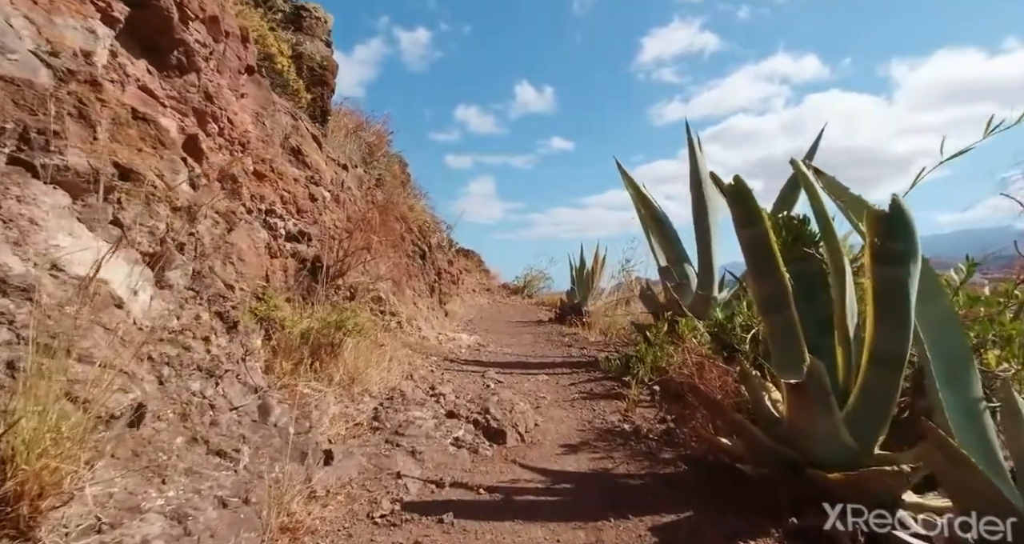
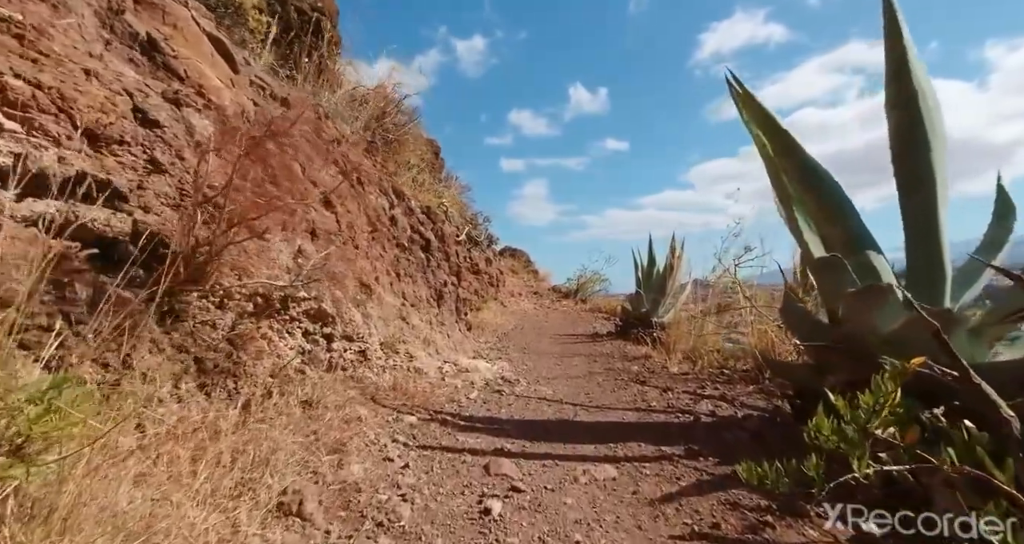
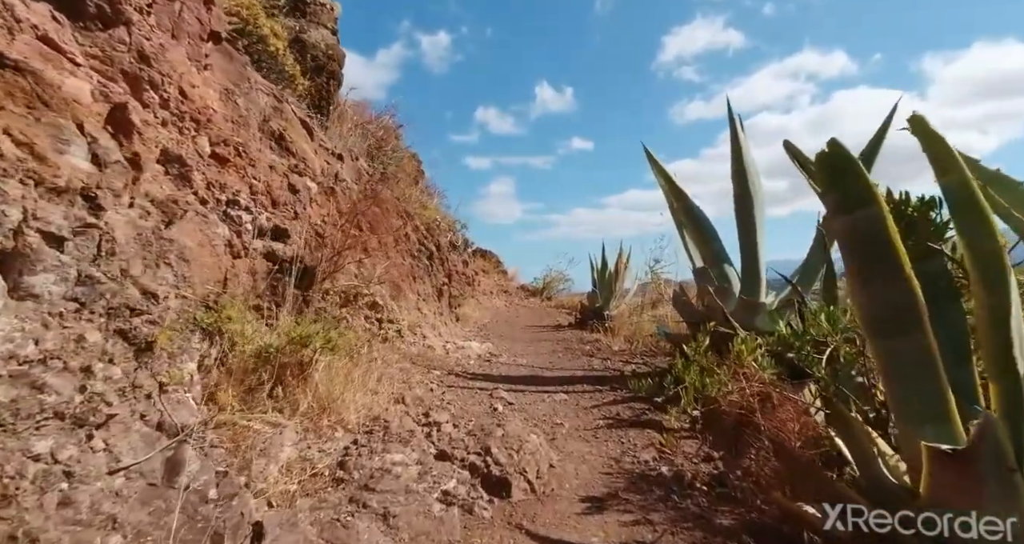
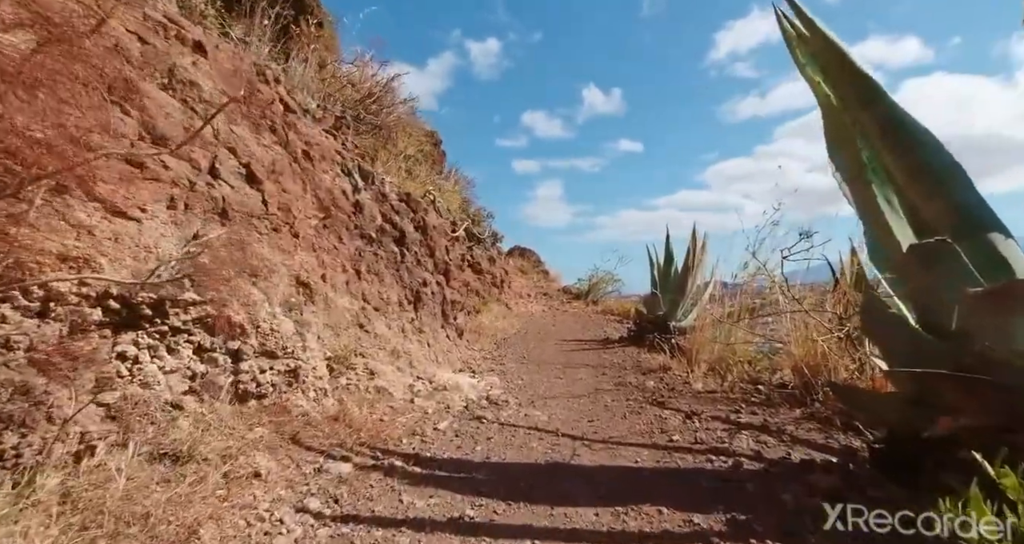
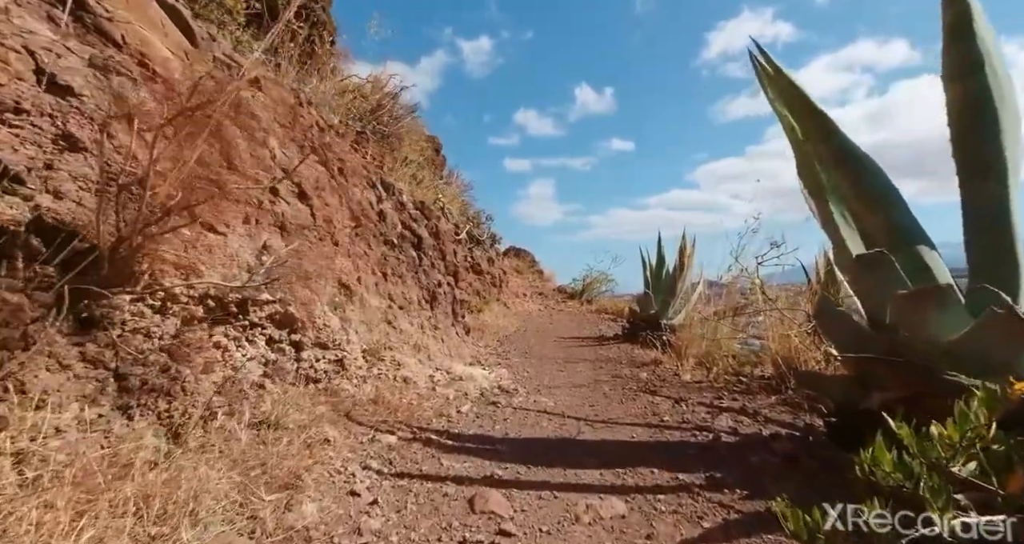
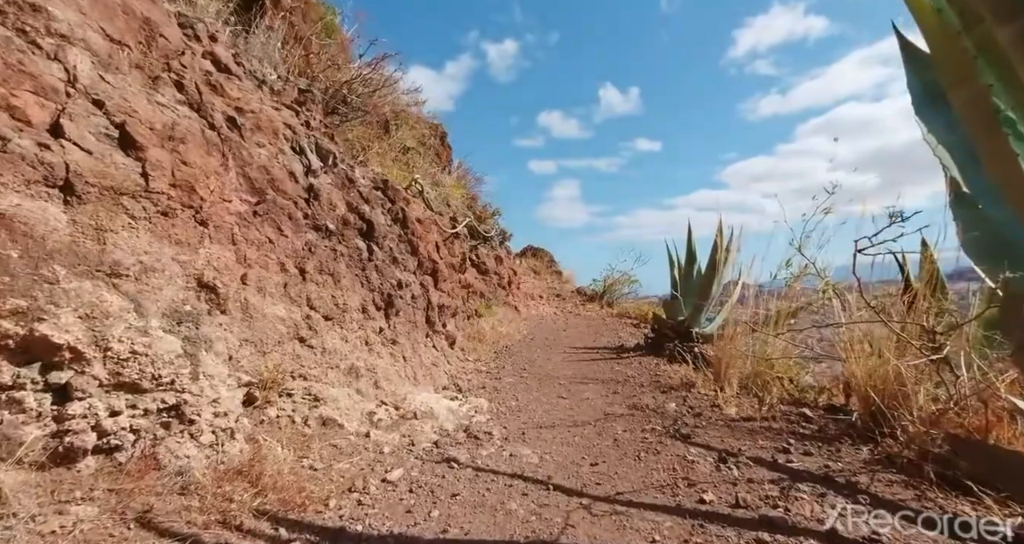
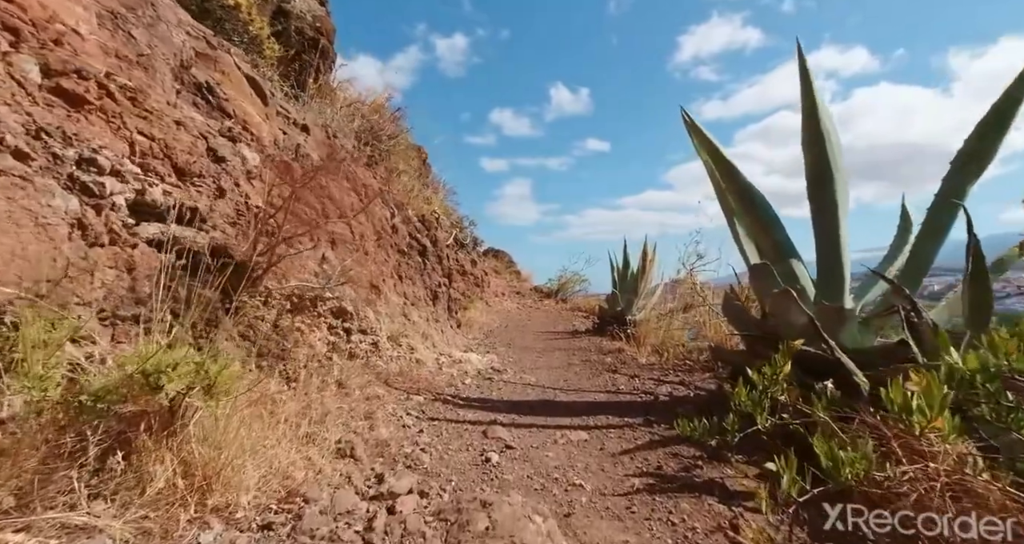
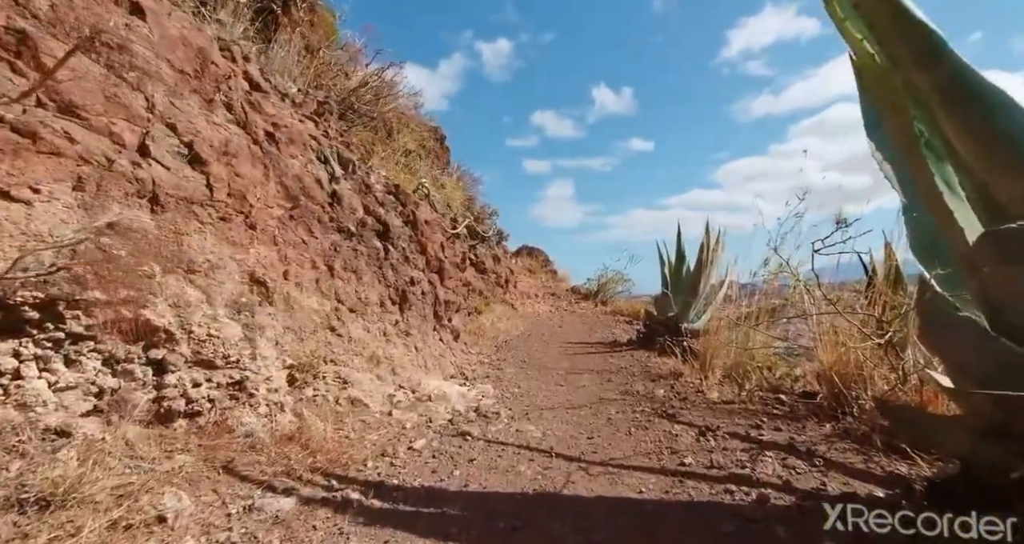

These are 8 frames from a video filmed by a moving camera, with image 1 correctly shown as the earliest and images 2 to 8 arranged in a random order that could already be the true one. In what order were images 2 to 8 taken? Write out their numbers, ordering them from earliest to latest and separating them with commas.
3, 7, 2, 5, 4, 8, 6
